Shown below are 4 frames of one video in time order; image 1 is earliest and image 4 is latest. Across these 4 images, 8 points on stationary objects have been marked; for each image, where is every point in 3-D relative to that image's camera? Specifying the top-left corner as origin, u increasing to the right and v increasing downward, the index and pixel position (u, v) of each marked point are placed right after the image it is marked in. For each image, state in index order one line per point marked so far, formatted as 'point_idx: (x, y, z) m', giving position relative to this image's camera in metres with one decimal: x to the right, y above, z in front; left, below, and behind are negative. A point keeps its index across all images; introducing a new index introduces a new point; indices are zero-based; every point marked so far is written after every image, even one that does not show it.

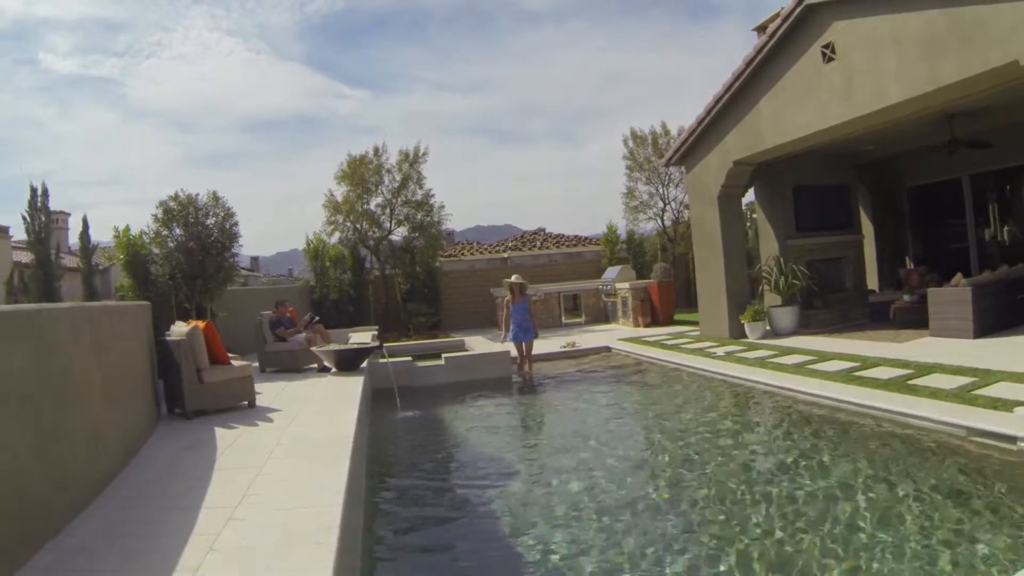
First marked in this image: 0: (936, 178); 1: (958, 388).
0: (+8.7, +2.3, +15.1) m
1: (+4.4, -1.0, +7.2) m
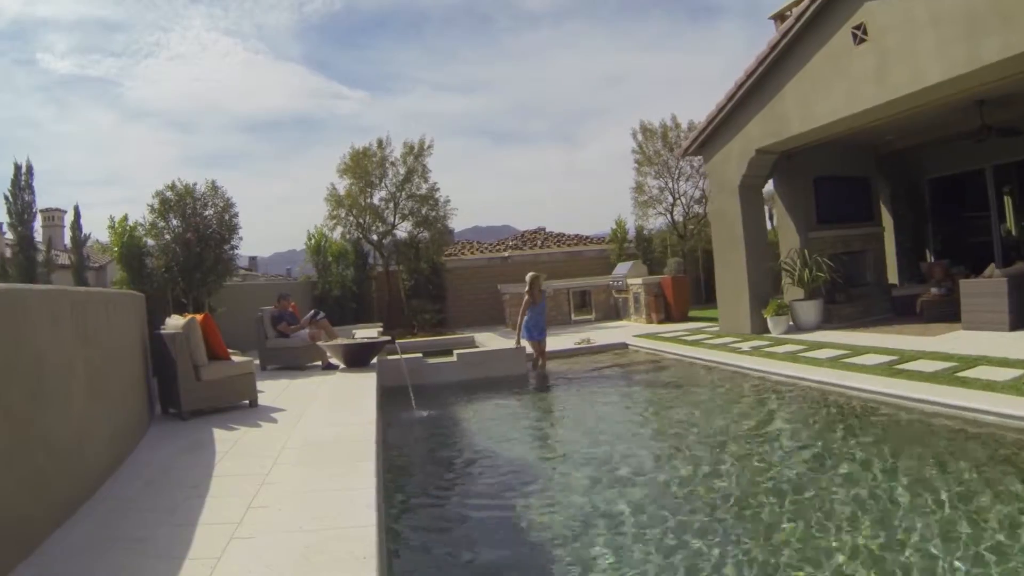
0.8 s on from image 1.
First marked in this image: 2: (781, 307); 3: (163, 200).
0: (+8.9, +2.4, +14.6) m
1: (+4.6, -0.9, +6.7) m
2: (+4.3, -0.3, +11.6) m
3: (-6.9, +1.8, +14.6) m
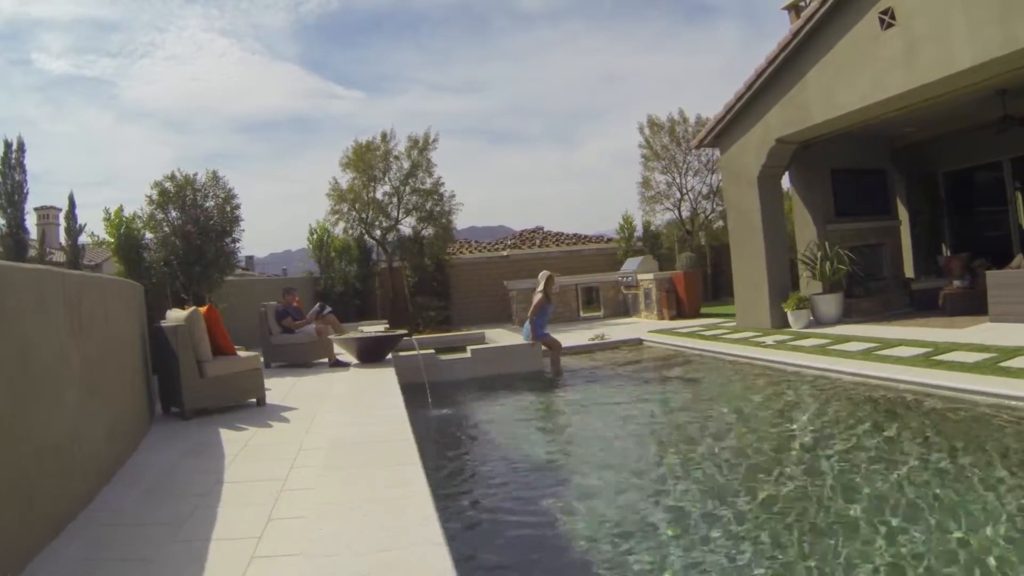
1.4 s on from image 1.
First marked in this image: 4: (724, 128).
0: (+9.1, +2.5, +14.2) m
1: (+4.8, -0.8, +6.3) m
2: (+4.4, -0.2, +11.2) m
3: (-6.8, +1.8, +14.2) m
4: (+3.6, +2.7, +12.4) m
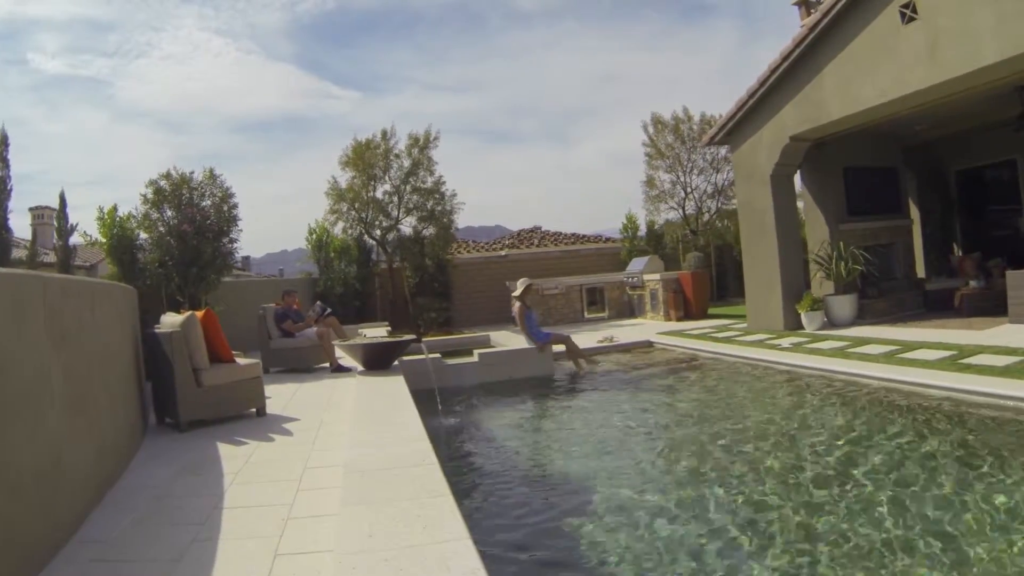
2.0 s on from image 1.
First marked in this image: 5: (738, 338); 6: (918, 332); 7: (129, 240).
0: (+9.2, +2.5, +13.9) m
1: (+4.9, -0.8, +6.0) m
2: (+4.5, -0.2, +10.9) m
3: (-6.7, +1.8, +13.8) m
4: (+3.7, +2.7, +12.1) m
5: (+3.3, -0.8, +10.8) m
6: (+5.4, -0.6, +9.8) m
7: (-7.1, +0.8, +13.6) m
